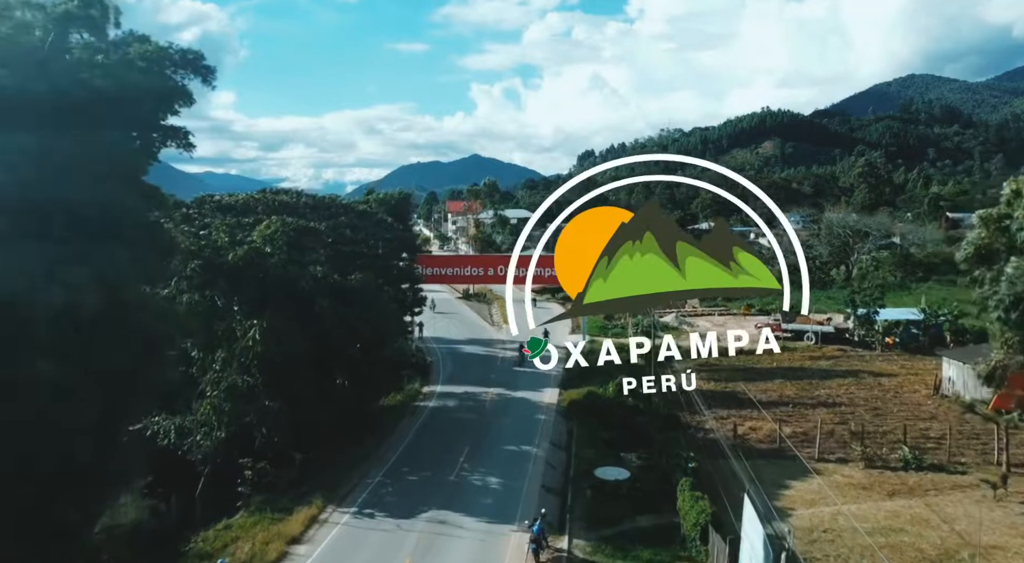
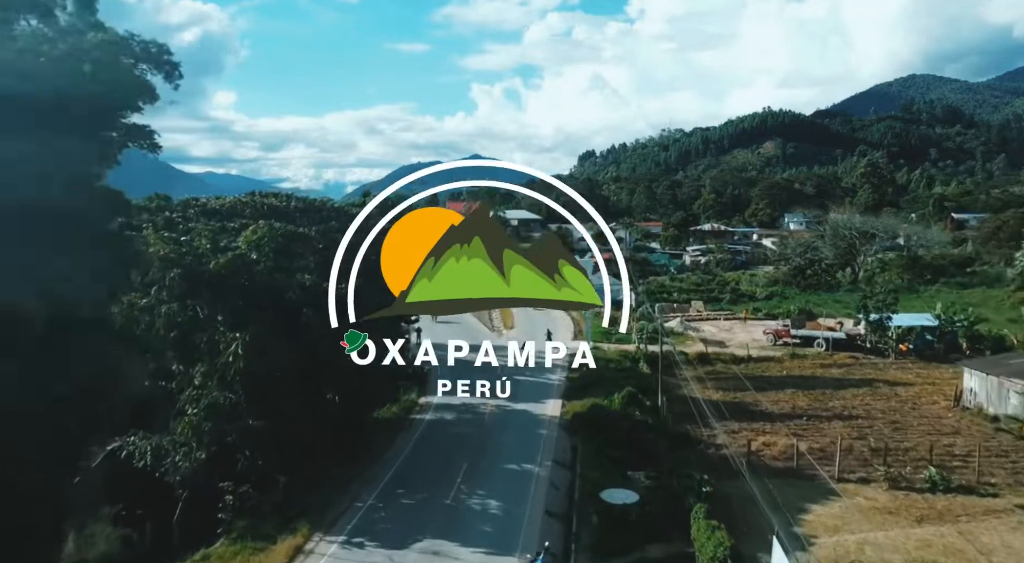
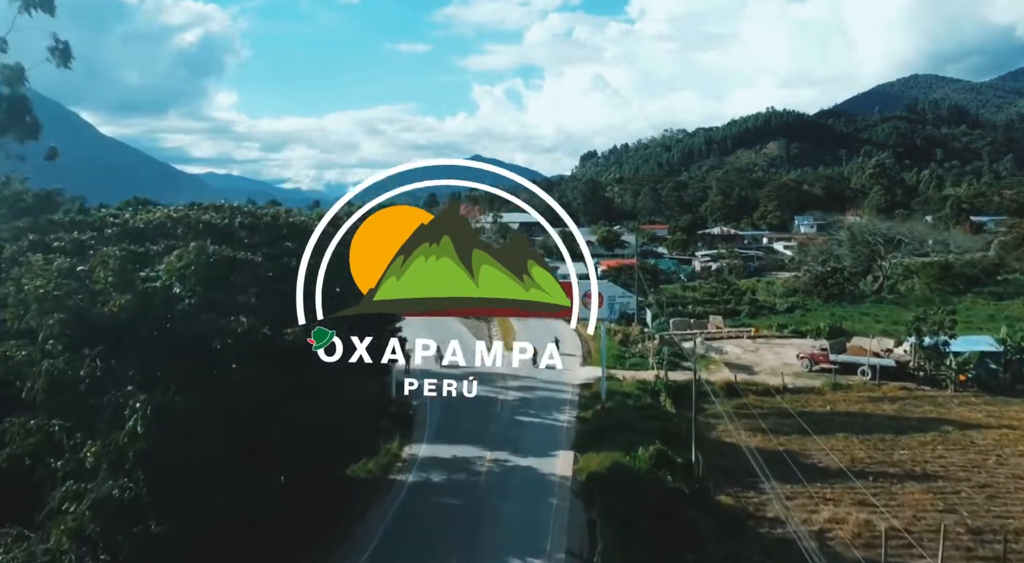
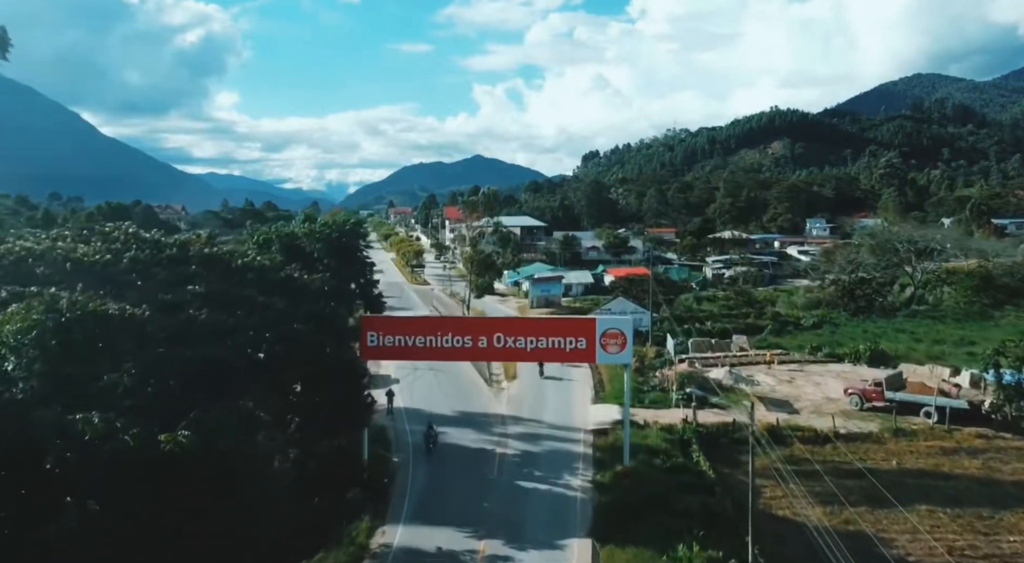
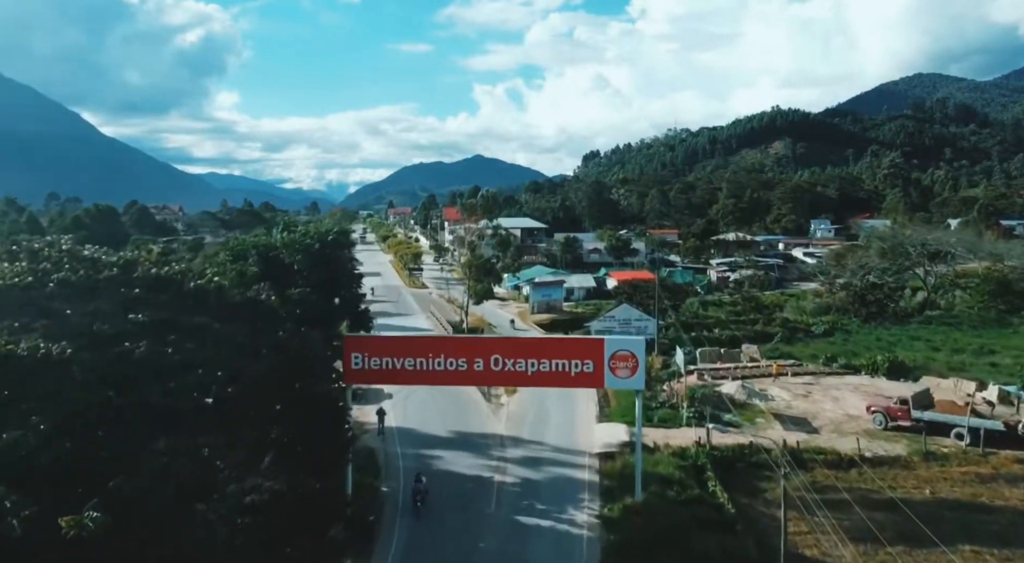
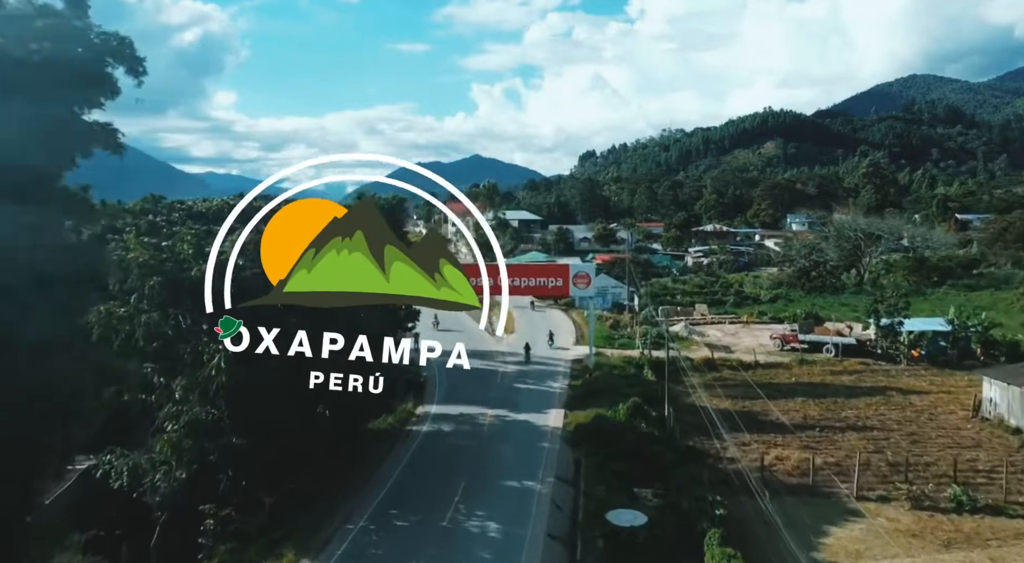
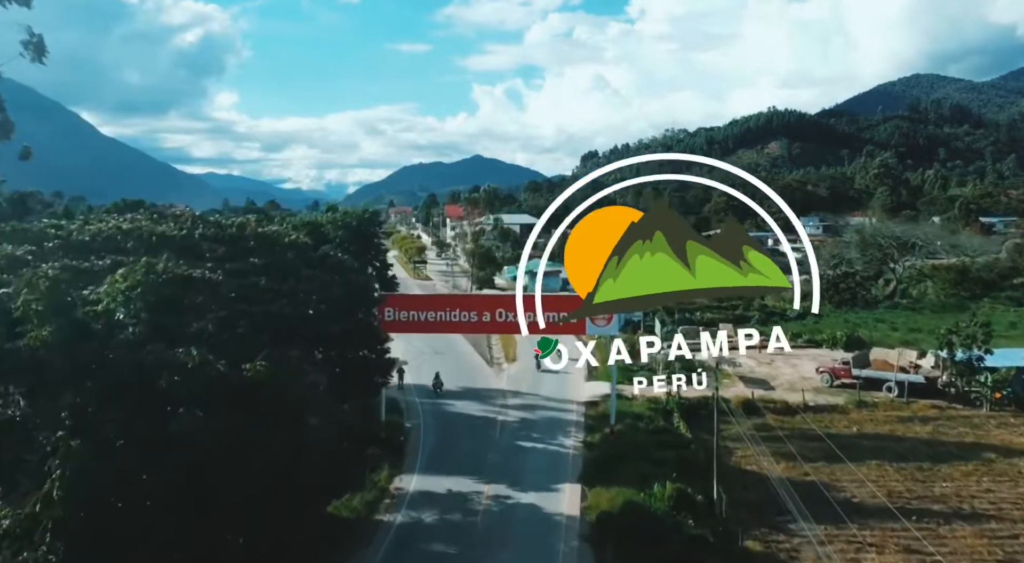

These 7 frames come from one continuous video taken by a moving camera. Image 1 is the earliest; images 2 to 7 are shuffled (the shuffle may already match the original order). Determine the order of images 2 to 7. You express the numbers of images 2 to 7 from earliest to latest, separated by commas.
2, 6, 3, 7, 4, 5
